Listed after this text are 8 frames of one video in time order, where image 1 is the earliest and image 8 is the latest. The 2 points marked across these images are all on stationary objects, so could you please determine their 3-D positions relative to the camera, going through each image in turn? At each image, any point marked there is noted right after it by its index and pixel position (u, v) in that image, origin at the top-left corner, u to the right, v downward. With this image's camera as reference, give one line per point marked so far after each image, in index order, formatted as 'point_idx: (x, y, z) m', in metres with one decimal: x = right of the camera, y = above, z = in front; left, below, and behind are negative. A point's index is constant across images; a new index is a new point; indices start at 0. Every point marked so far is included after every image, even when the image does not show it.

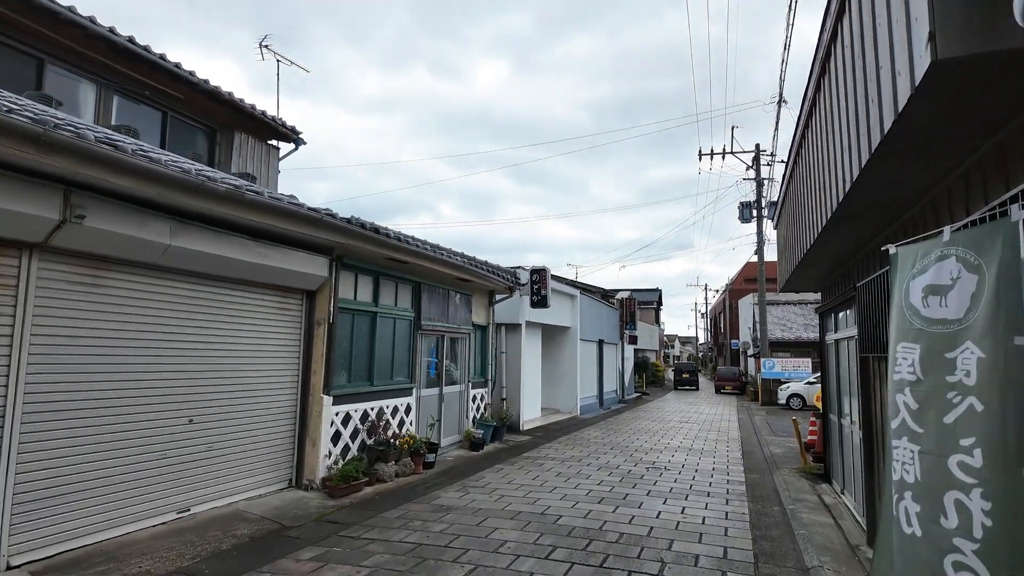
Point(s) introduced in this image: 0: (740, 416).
0: (+7.2, -4.1, +19.2) m
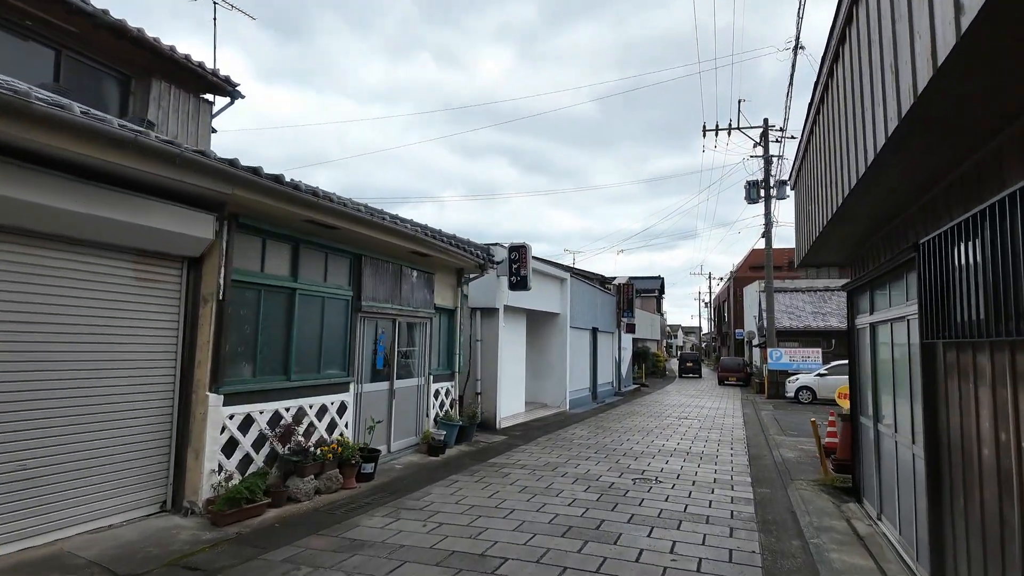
0: (+6.8, -3.6, +17.6) m
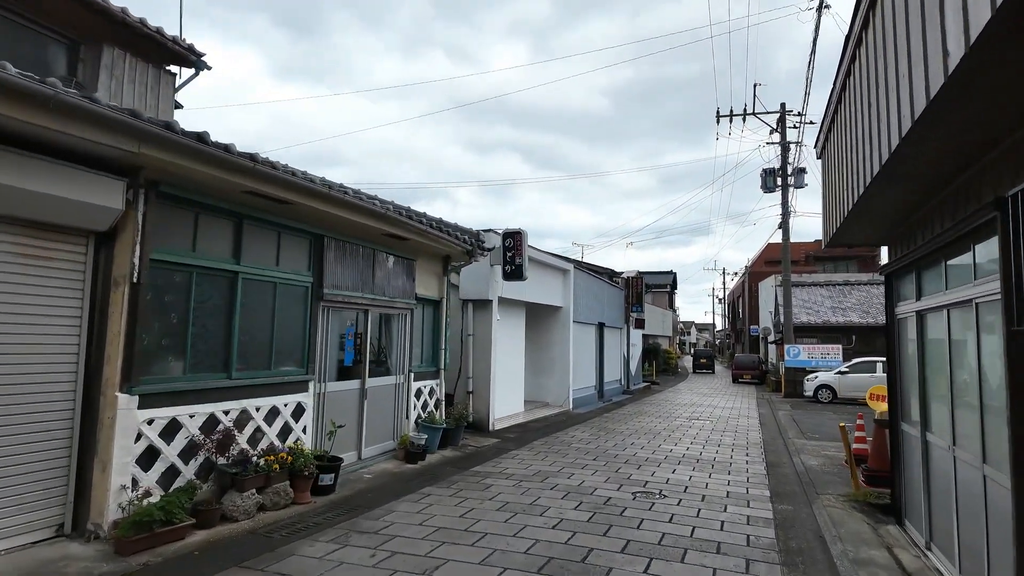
0: (+6.8, -3.4, +16.6) m
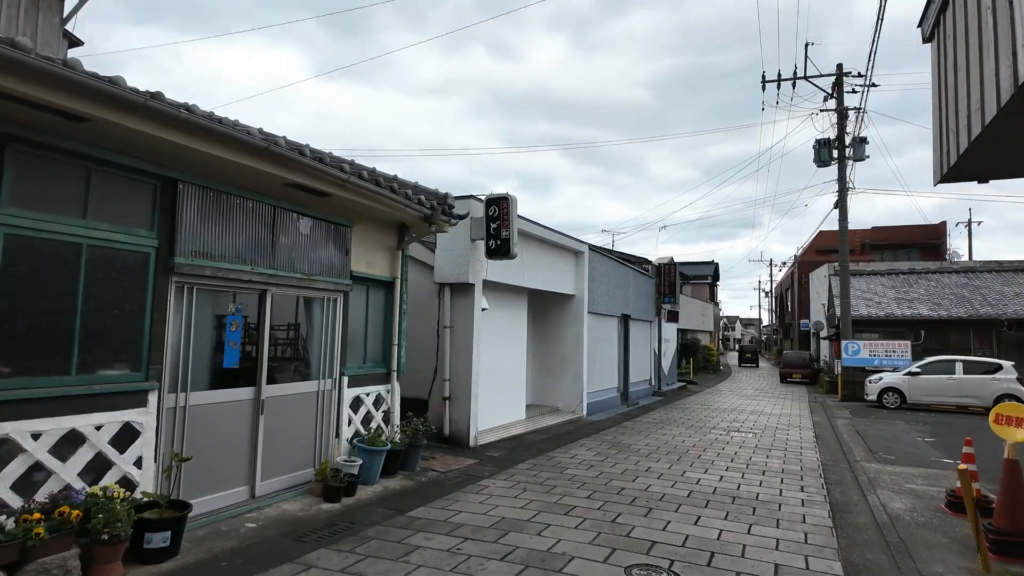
0: (+7.0, -3.0, +14.0) m
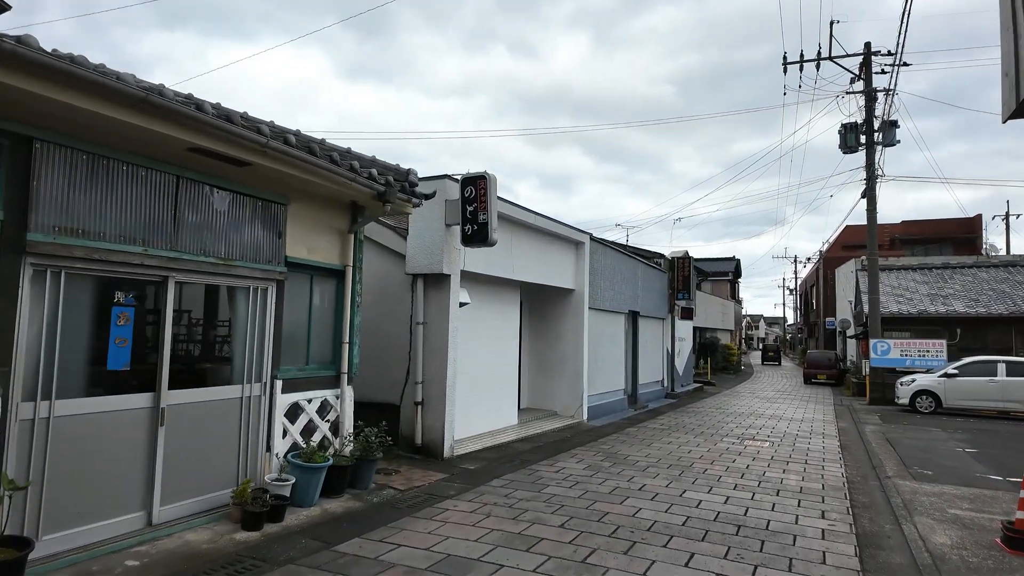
0: (+6.9, -2.9, +12.8) m
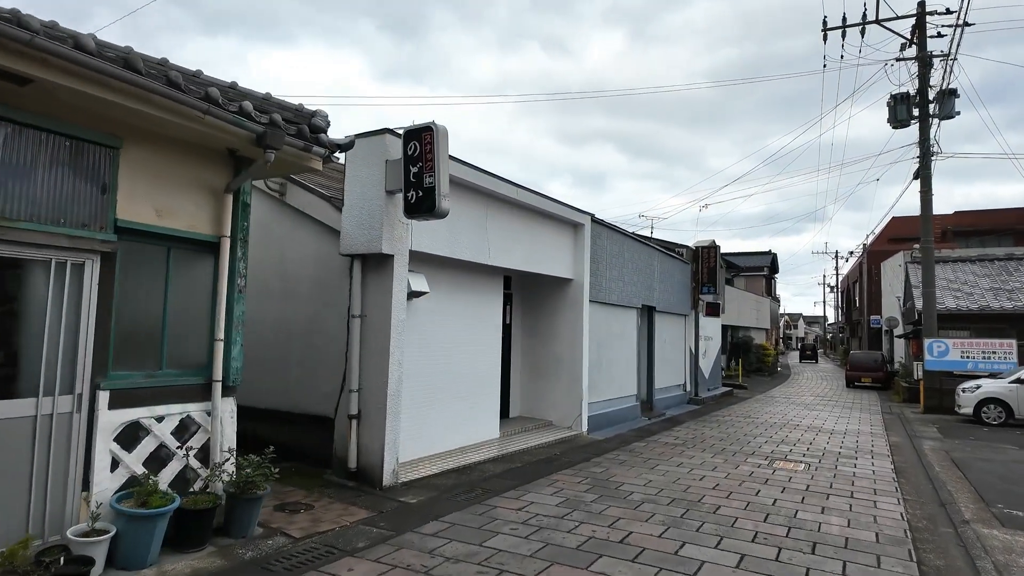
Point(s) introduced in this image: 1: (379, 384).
0: (+6.8, -2.7, +10.8) m
1: (-1.3, -1.0, +6.1) m
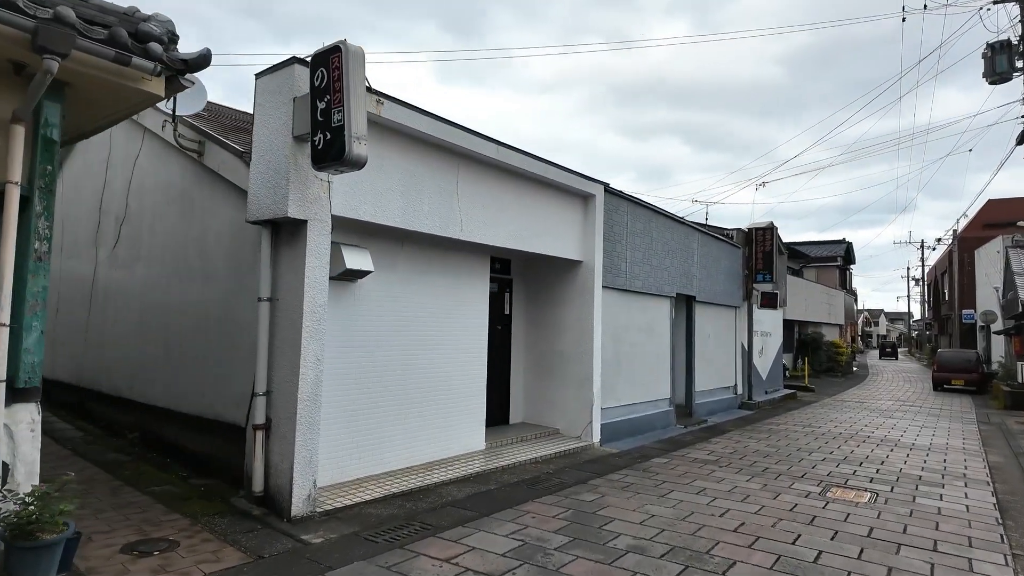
0: (+6.9, -2.4, +8.6) m
1: (-1.7, -0.8, +4.7) m
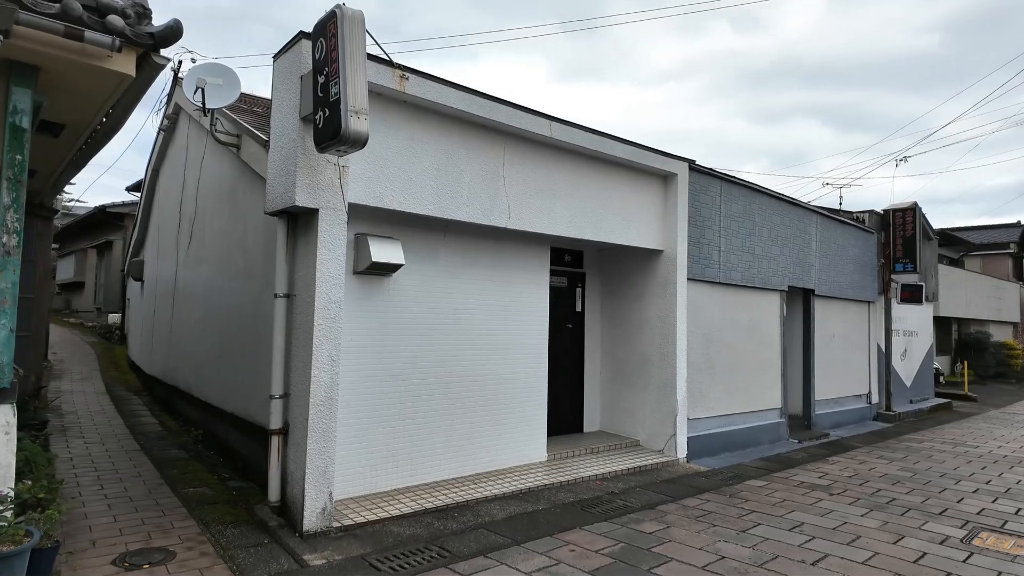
0: (+7.7, -2.3, +6.5) m
1: (-1.5, -0.7, +4.4) m
